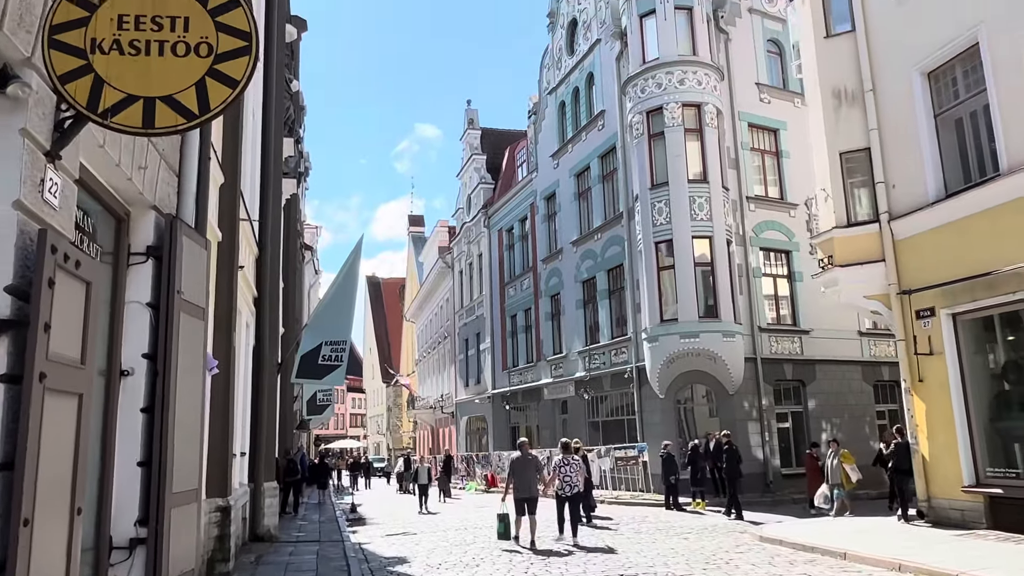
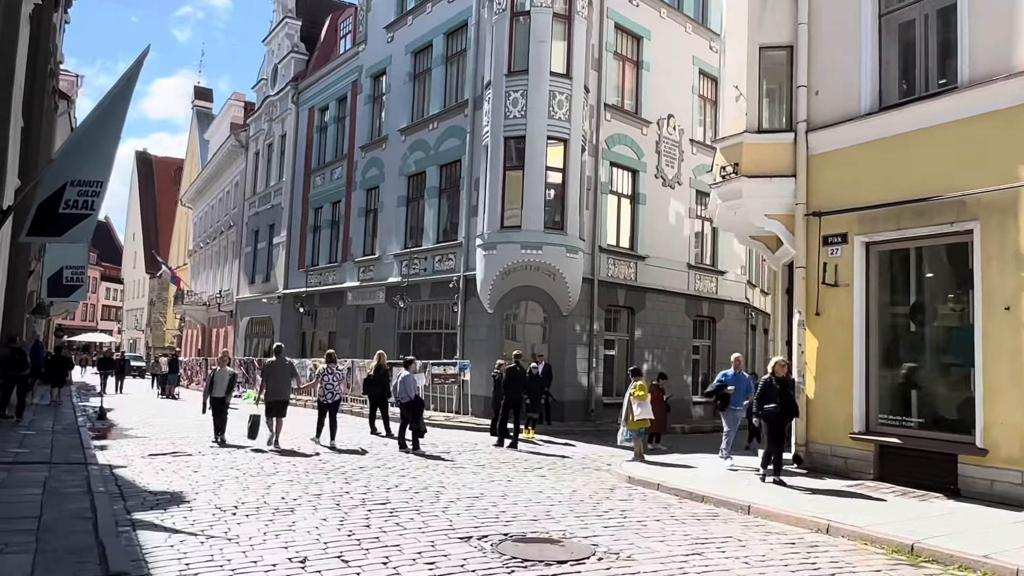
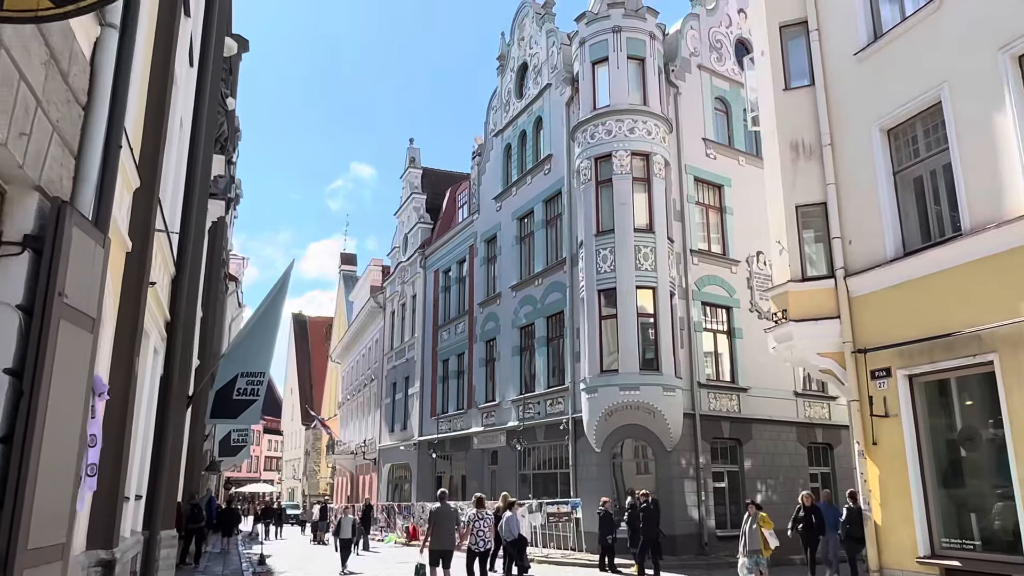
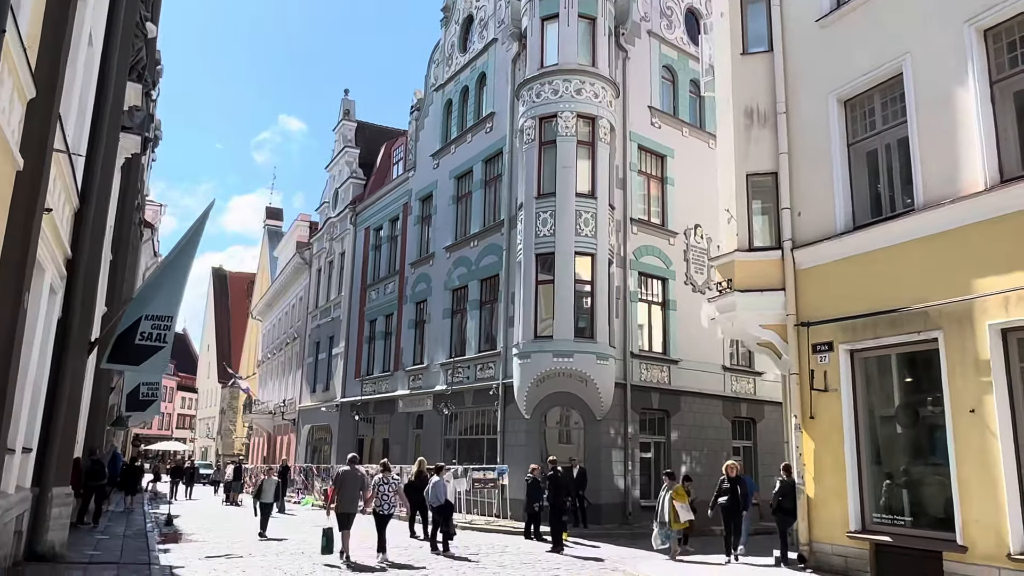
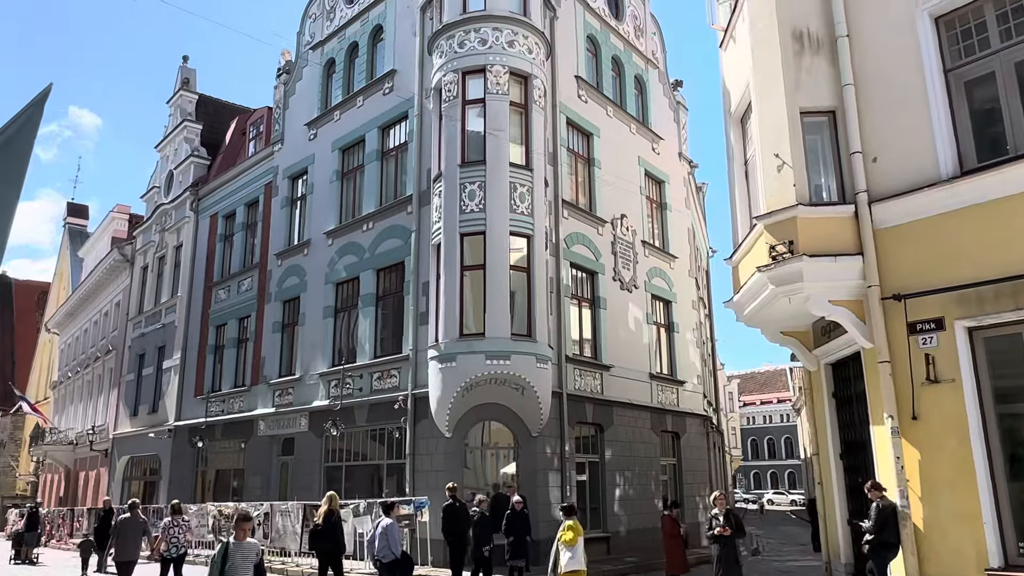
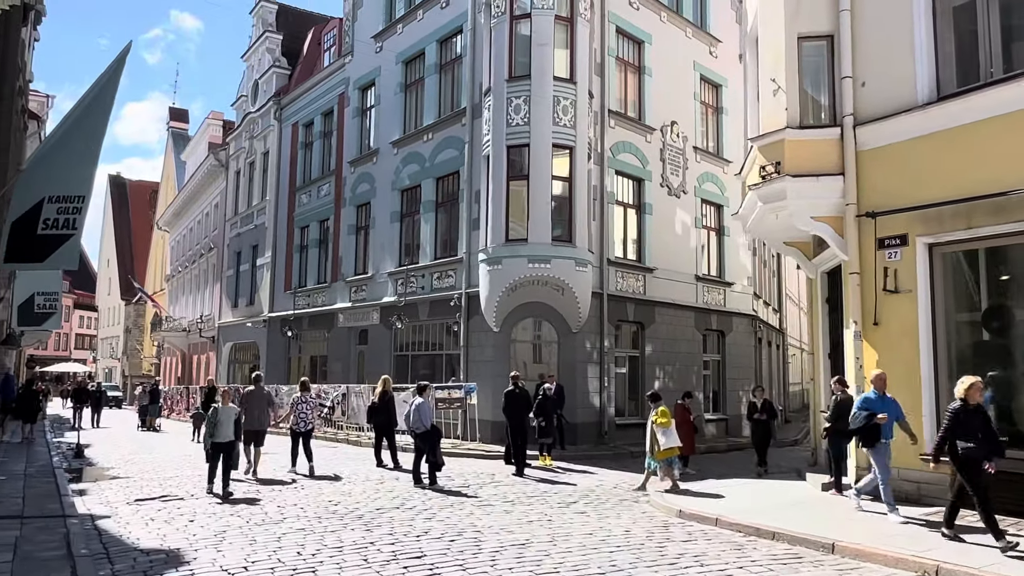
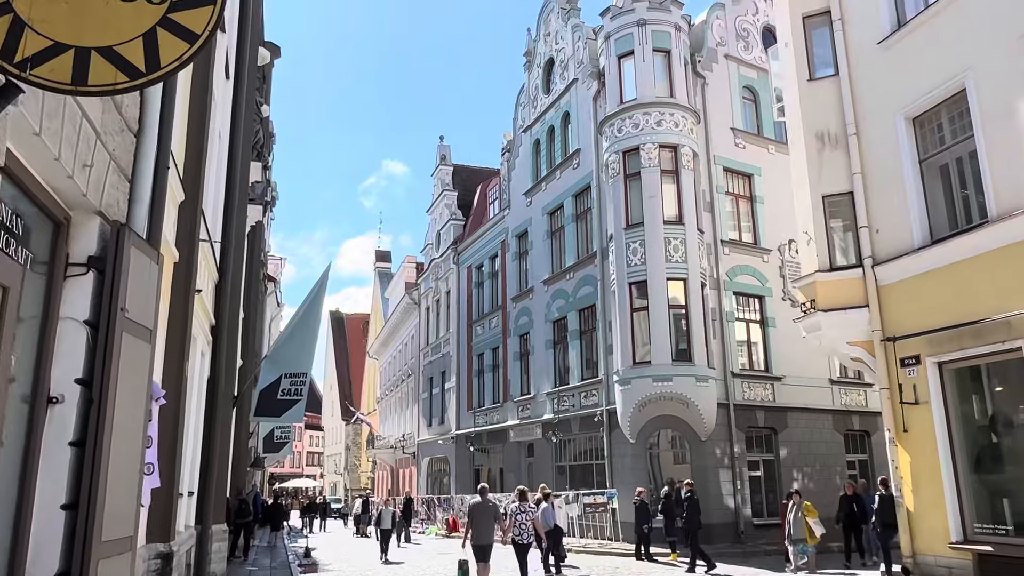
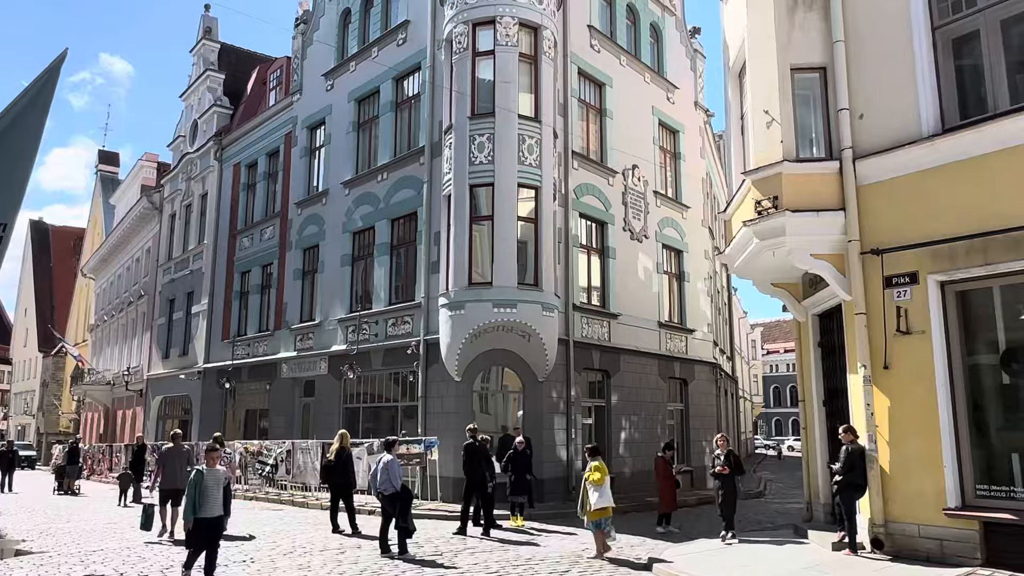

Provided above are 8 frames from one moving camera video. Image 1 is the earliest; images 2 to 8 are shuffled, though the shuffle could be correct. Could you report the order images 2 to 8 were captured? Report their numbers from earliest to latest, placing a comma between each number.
7, 3, 4, 2, 6, 8, 5
